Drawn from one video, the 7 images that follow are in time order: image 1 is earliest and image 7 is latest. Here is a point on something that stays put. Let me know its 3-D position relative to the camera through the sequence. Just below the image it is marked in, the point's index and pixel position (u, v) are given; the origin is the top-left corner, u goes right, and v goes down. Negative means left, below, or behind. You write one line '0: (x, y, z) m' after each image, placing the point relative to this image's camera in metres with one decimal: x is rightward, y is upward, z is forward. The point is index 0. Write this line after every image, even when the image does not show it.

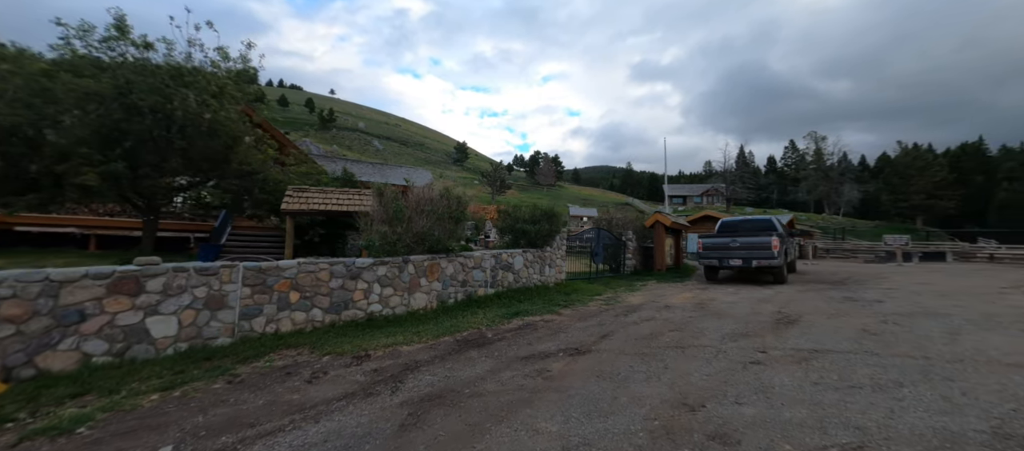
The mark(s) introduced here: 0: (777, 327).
0: (+4.2, -1.6, +5.7) m
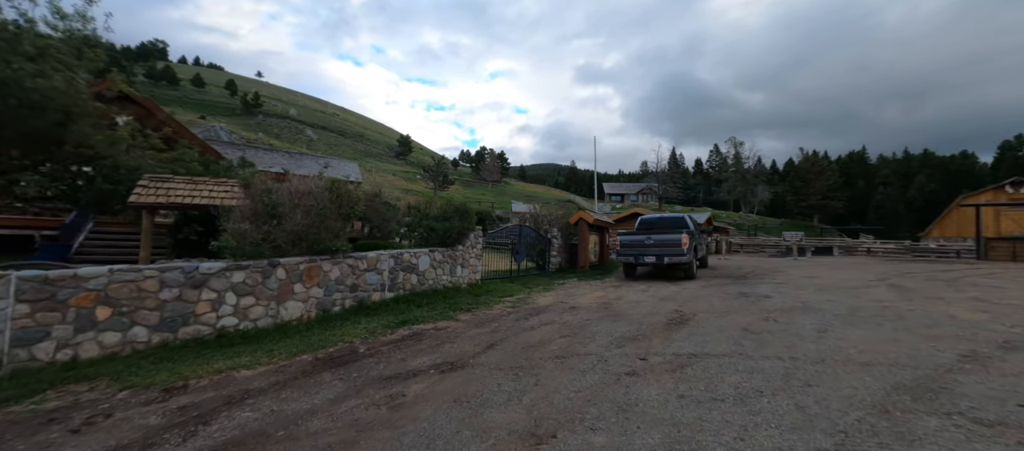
0: (+2.4, -1.6, +5.5) m
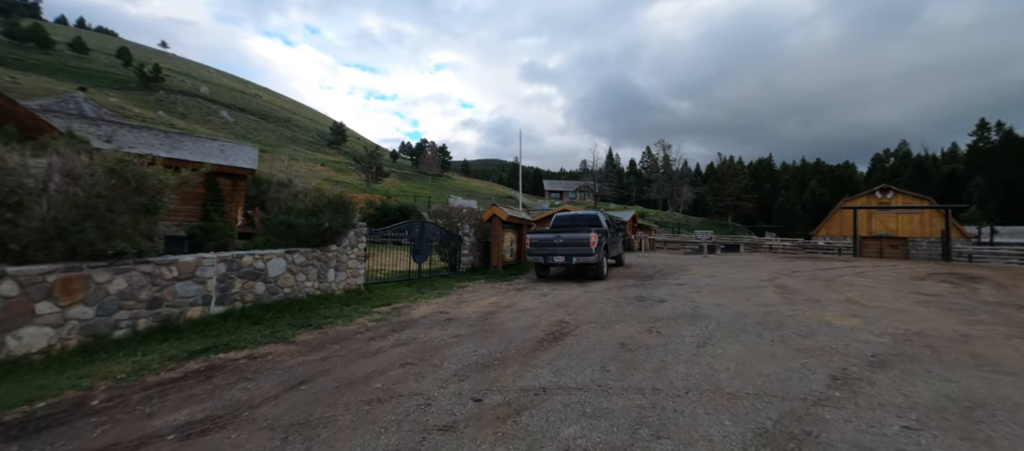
0: (+0.3, -1.6, +4.7) m
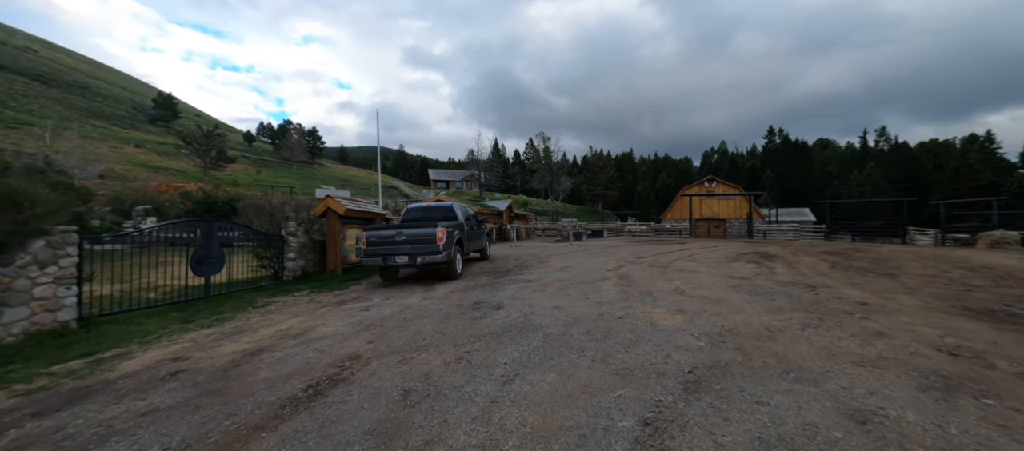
0: (-2.0, -1.6, +3.0) m
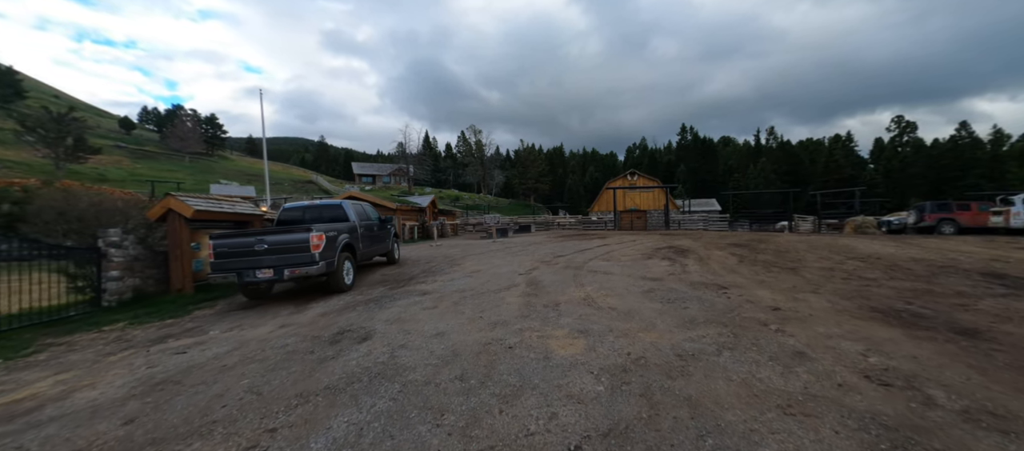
0: (-3.1, -1.8, +1.3) m
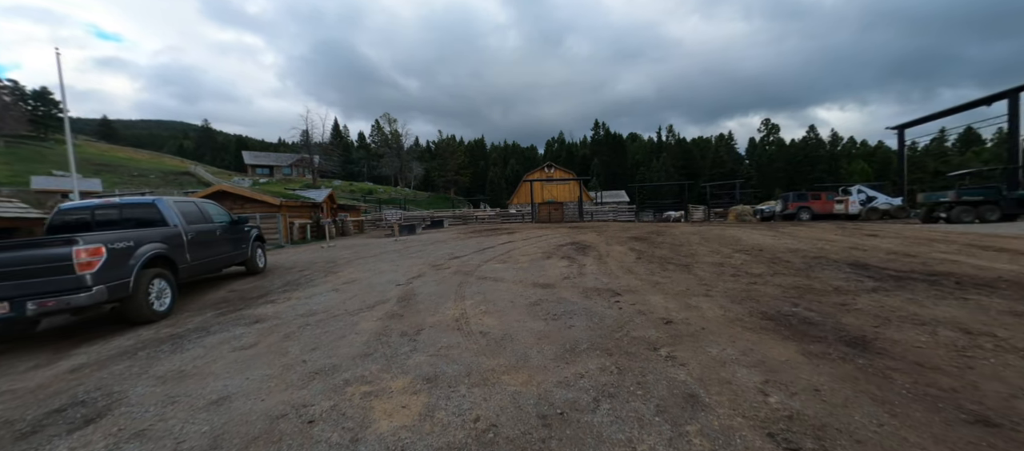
0: (-3.9, -2.0, -0.6) m
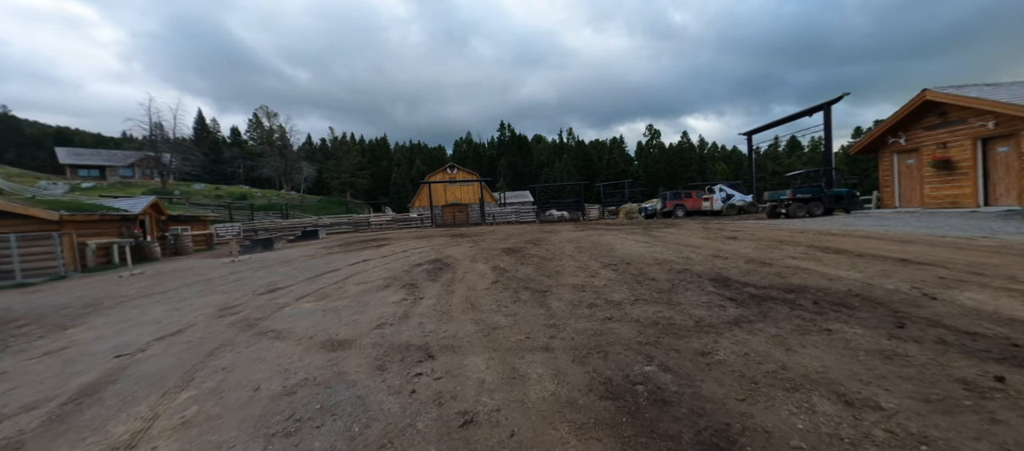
0: (-4.7, -2.5, -3.2) m
